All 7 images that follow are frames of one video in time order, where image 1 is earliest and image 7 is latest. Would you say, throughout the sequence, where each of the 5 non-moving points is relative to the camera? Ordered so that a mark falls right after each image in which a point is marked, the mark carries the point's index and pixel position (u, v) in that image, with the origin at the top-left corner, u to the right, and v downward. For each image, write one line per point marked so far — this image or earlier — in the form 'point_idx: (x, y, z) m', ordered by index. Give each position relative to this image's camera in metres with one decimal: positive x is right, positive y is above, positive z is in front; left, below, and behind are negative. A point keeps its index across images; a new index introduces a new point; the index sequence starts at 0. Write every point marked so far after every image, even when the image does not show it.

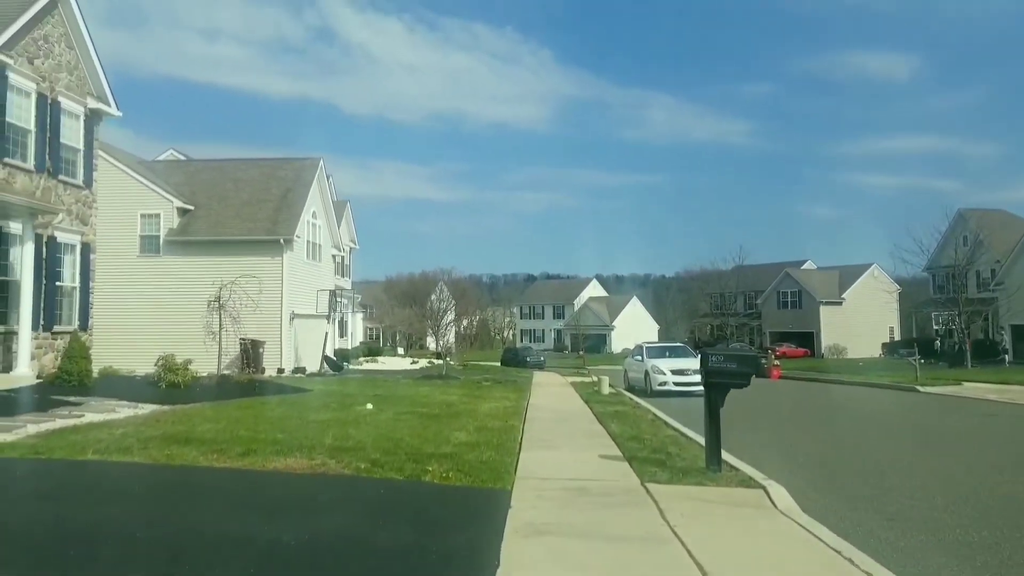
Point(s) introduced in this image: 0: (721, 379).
0: (+2.1, -1.0, +10.1) m
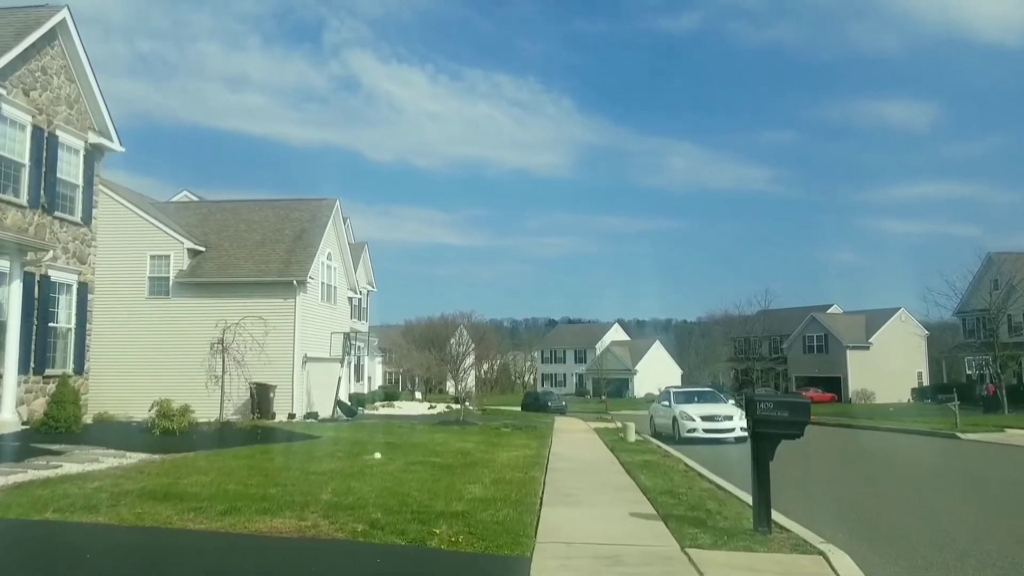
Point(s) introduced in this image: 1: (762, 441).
0: (+2.3, -1.3, +8.8) m
1: (+2.2, -1.4, +8.9) m
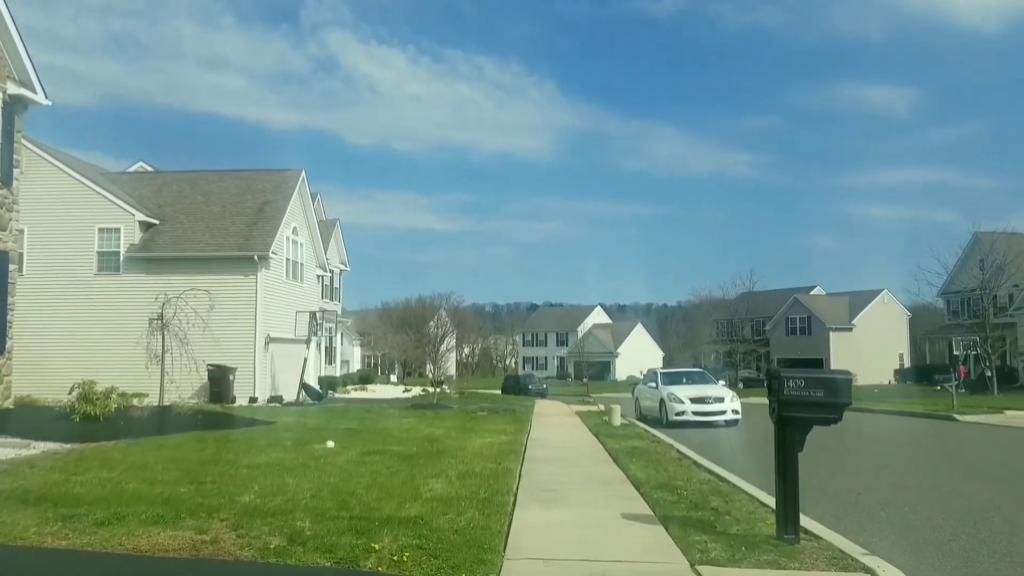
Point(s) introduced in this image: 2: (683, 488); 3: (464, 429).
0: (+2.0, -0.9, +7.0) m
1: (+2.0, -1.0, +7.1) m
2: (+1.7, -2.0, +10.0) m
3: (-0.9, -2.5, +17.6) m
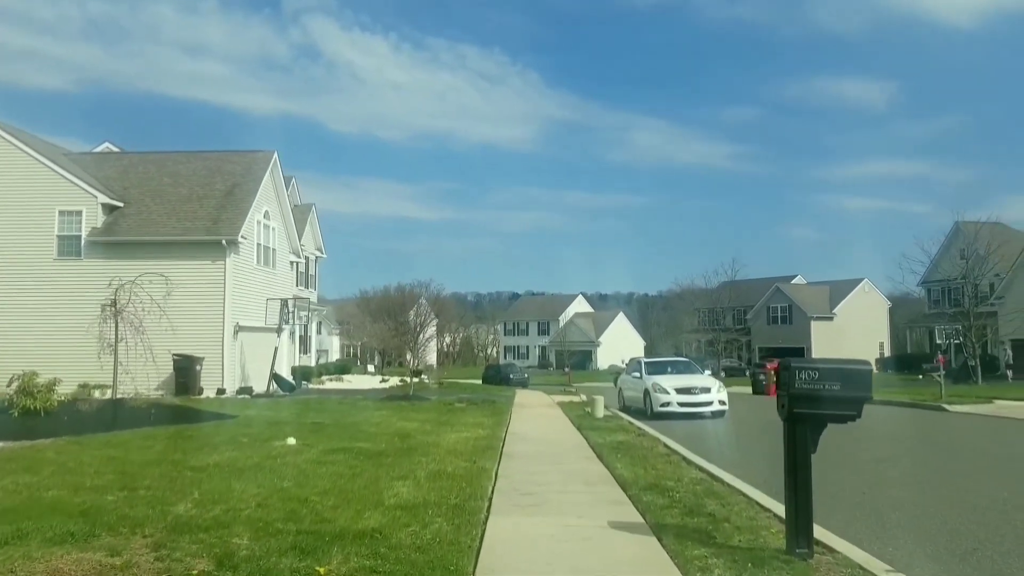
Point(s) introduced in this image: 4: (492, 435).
0: (+1.8, -0.8, +6.1) m
1: (+1.8, -0.8, +6.1) m
2: (+1.5, -1.8, +9.1) m
3: (-1.3, -2.2, +16.7) m
4: (-0.3, -2.1, +14.2) m
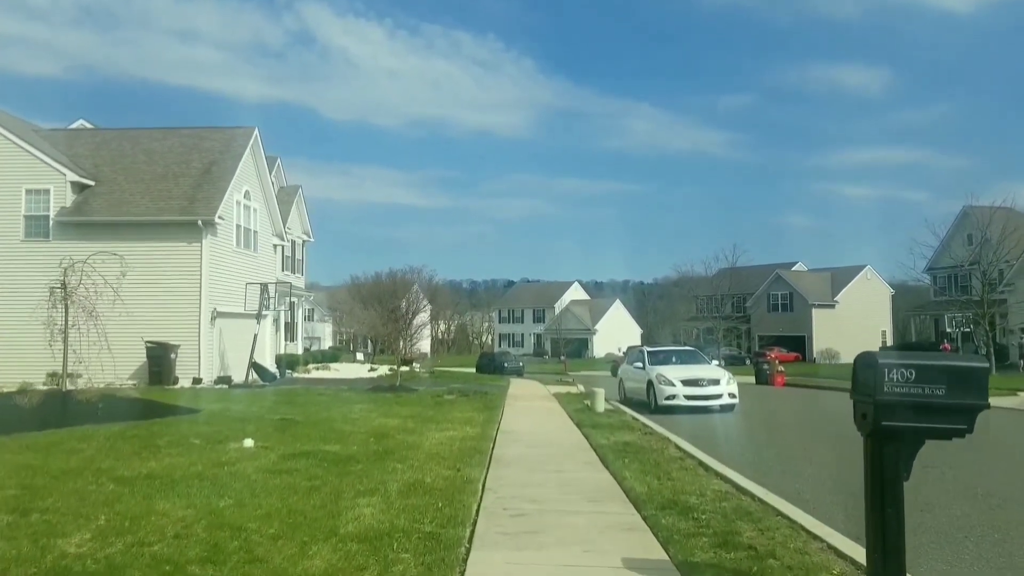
0: (+1.8, -0.6, +4.5) m
1: (+1.7, -0.7, +4.6) m
2: (+1.4, -1.6, +7.5) m
3: (-1.4, -1.9, +15.1) m
4: (-0.4, -1.8, +12.6) m
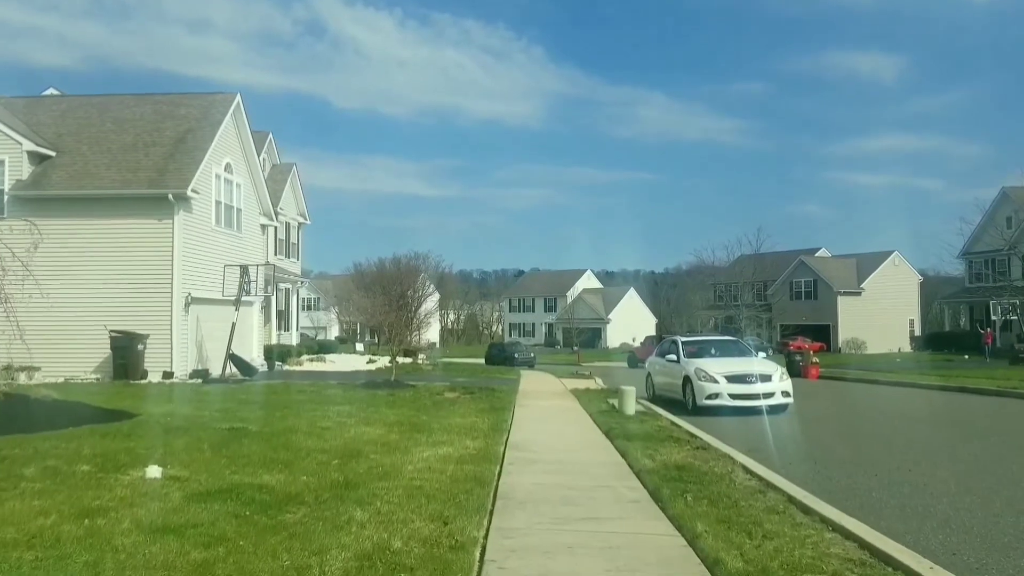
0: (+1.8, -0.4, +1.4) m
1: (+1.8, -0.5, +1.5) m
2: (+1.5, -1.4, +4.4) m
3: (-1.2, -1.6, +12.0) m
4: (-0.3, -1.6, +9.5) m
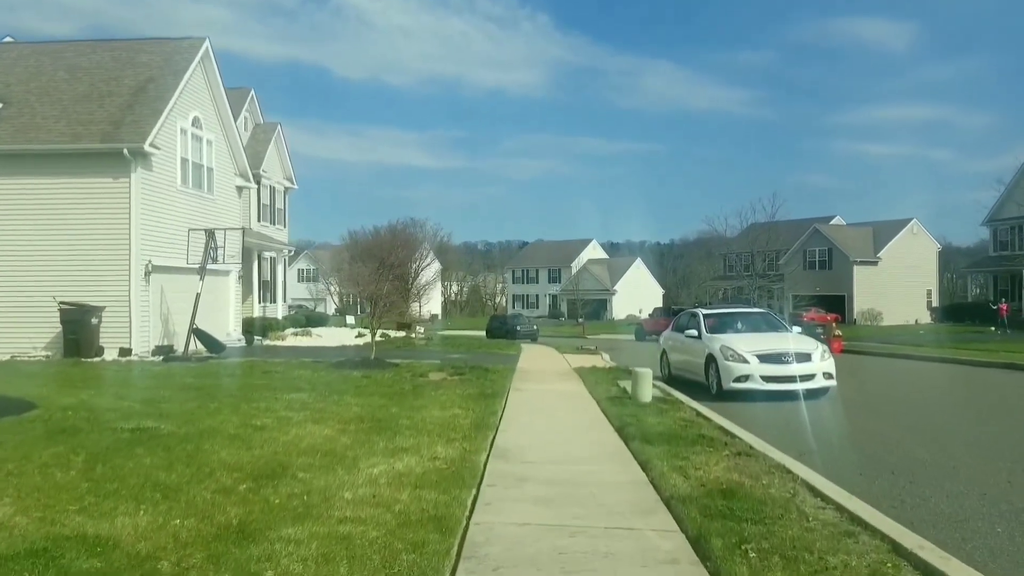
0: (+1.7, -0.3, -1.1) m
1: (+1.6, -0.4, -1.0) m
2: (+1.3, -1.3, +2.0) m
3: (-1.3, -1.3, +9.6) m
4: (-0.4, -1.2, +7.1) m
